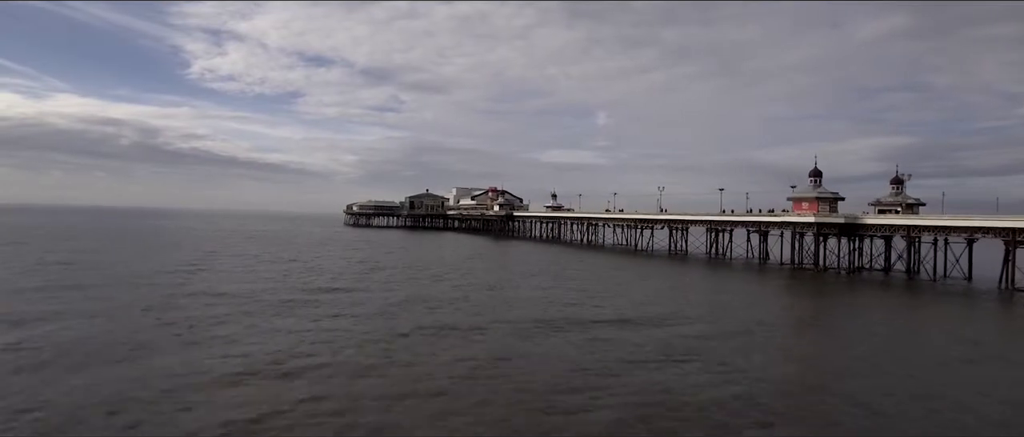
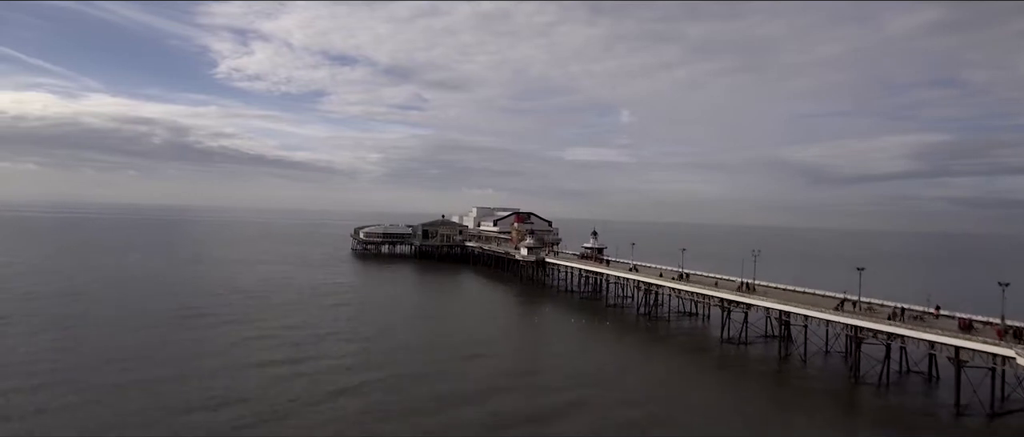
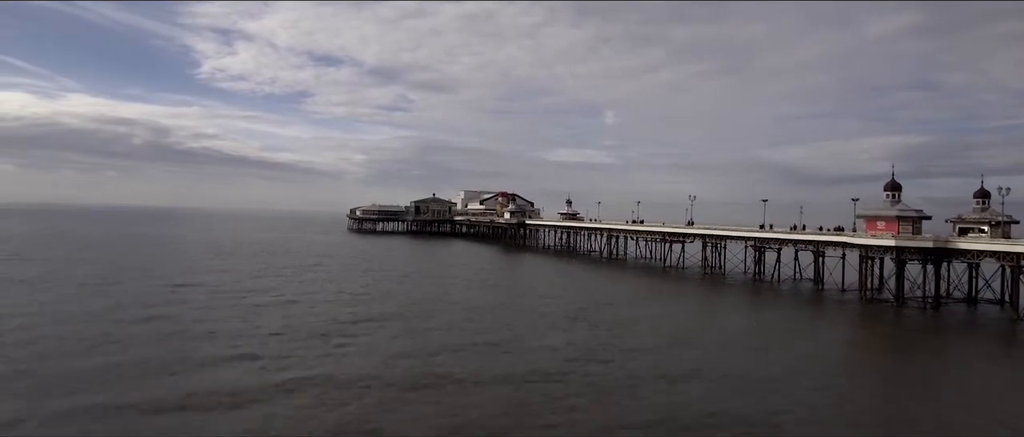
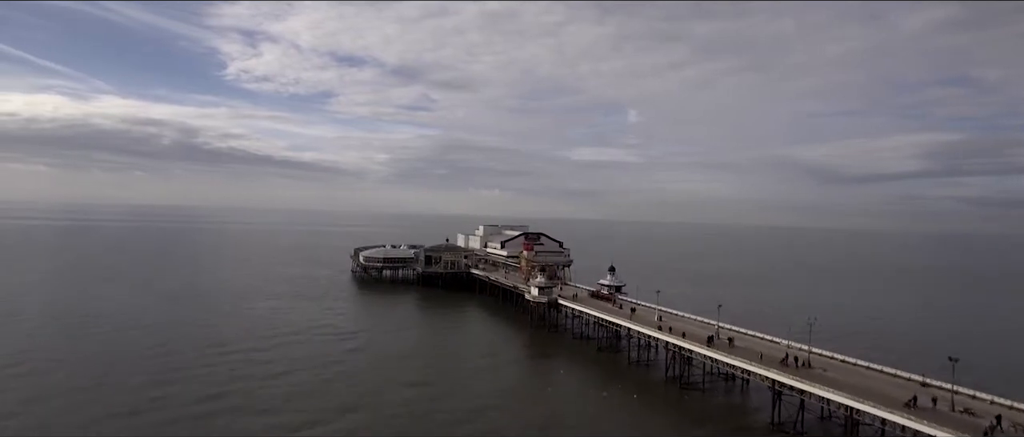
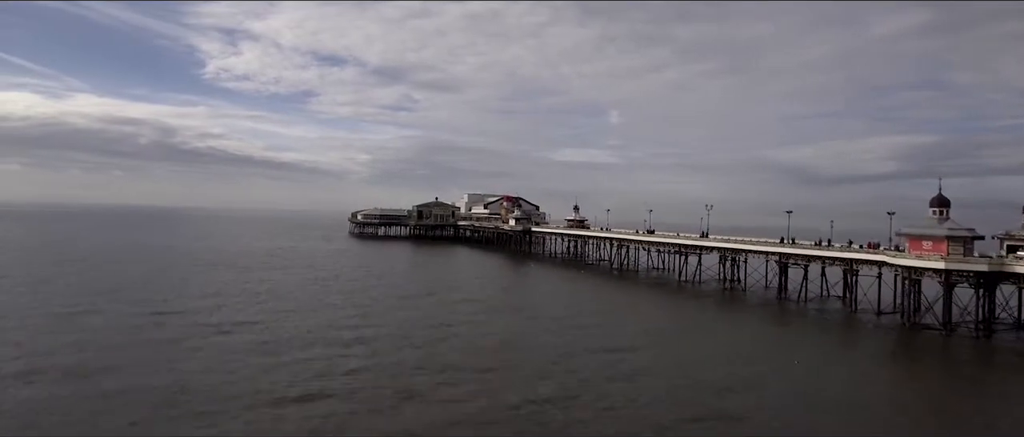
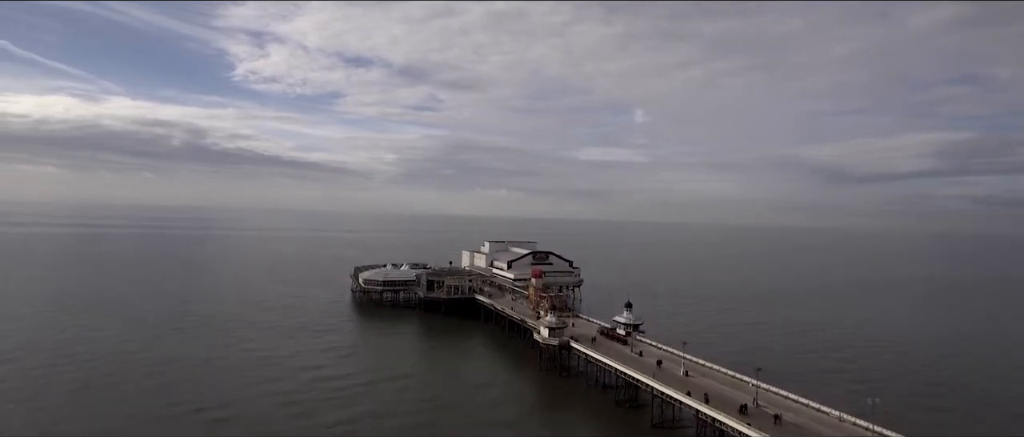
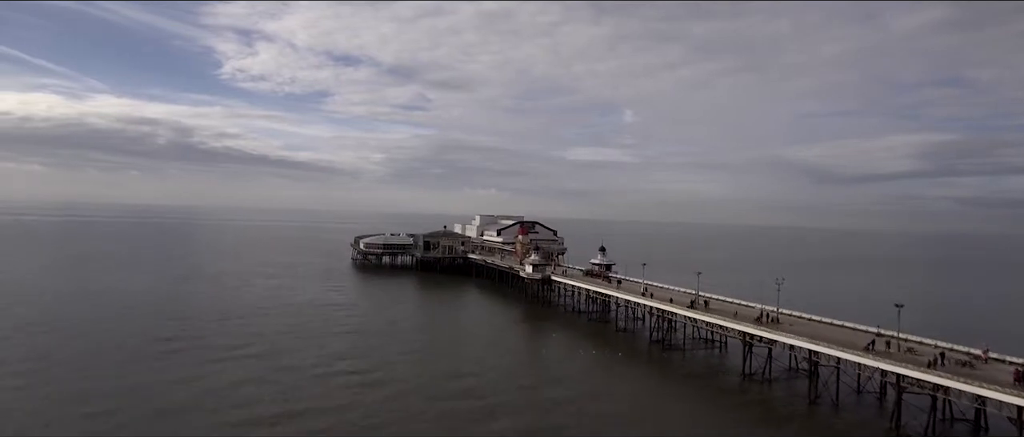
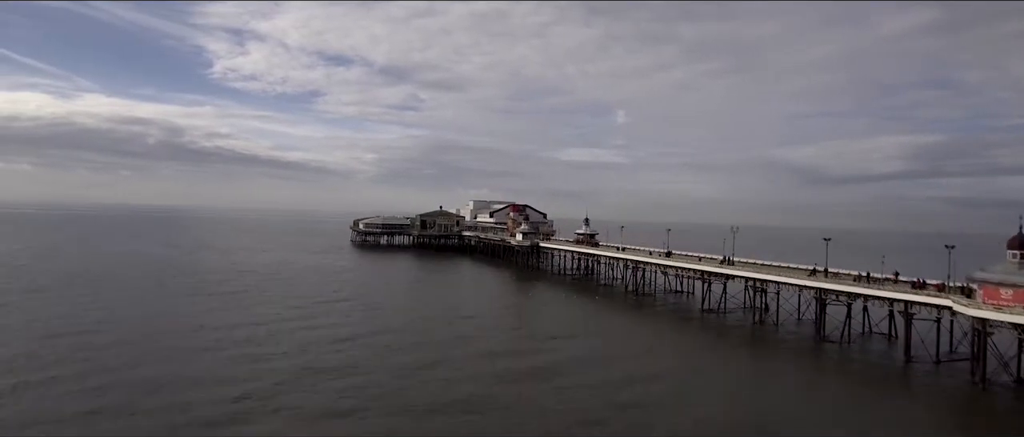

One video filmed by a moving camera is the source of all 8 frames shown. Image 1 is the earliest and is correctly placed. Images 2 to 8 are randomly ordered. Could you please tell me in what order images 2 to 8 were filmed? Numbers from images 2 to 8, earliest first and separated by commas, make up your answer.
3, 5, 8, 2, 7, 4, 6
